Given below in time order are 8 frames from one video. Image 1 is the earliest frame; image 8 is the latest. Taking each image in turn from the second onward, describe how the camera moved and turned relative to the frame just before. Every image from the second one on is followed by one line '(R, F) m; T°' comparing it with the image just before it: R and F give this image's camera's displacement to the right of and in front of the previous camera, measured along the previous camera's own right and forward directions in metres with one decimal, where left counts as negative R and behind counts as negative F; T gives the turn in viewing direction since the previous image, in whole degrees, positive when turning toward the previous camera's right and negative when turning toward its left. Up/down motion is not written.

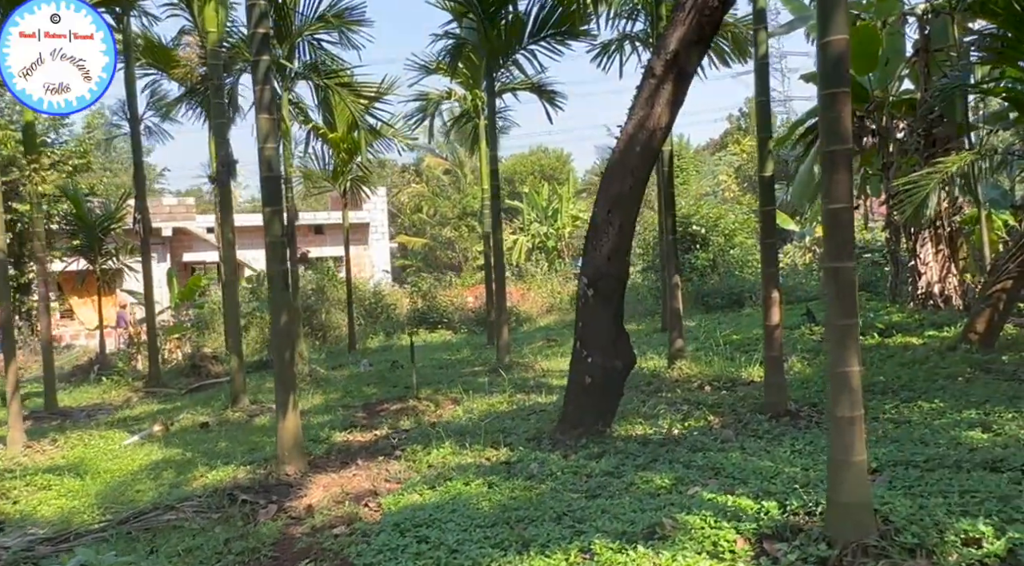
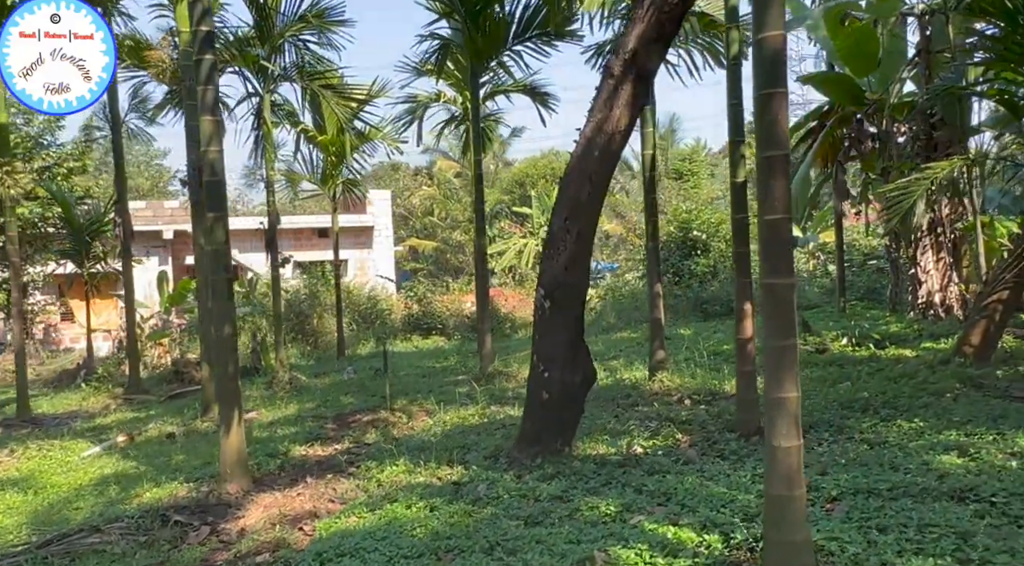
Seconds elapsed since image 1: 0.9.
(+0.4, +0.3) m; -1°
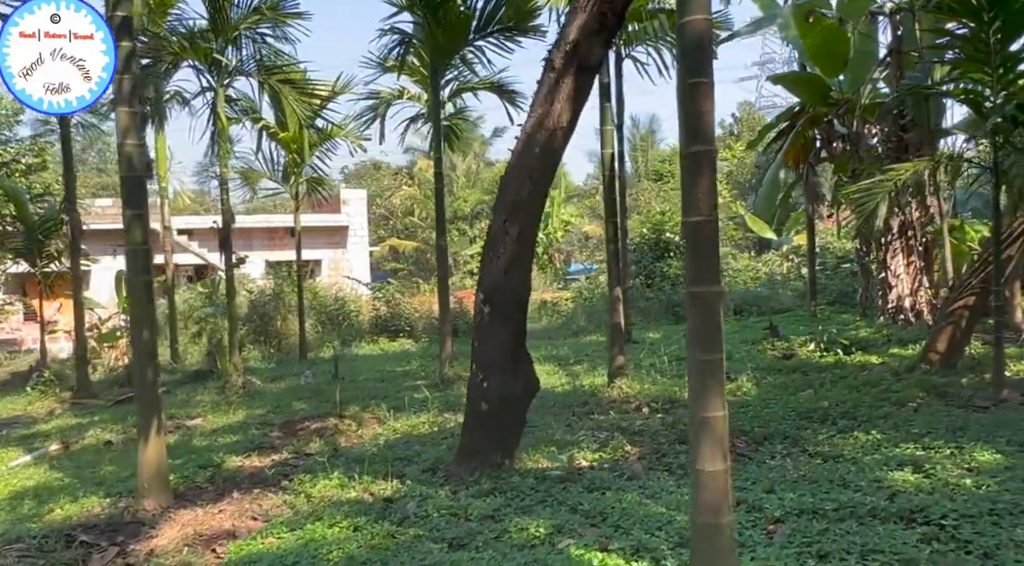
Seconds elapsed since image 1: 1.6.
(+0.3, +0.3) m; +1°
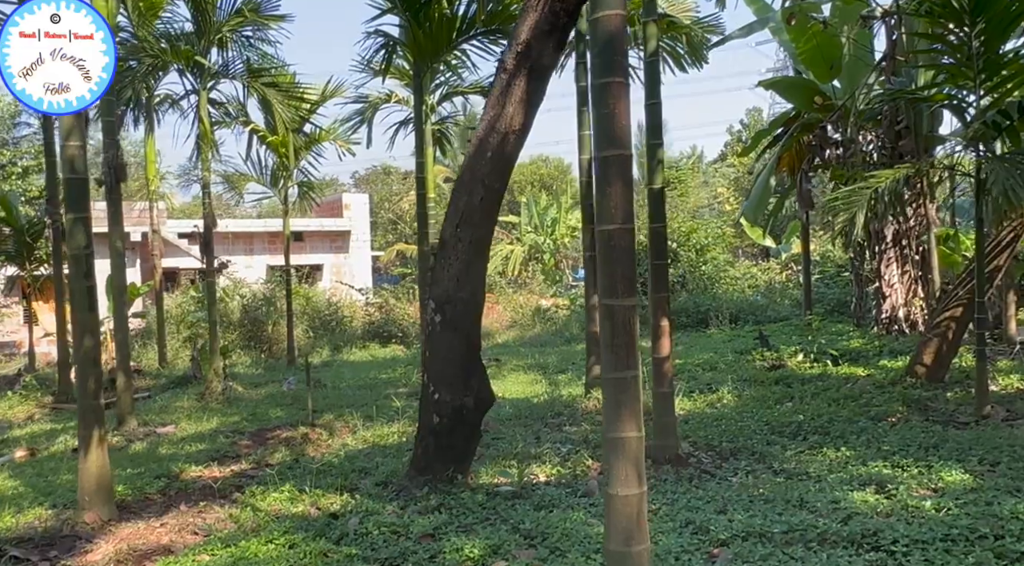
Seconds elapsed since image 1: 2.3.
(+0.3, +0.2) m; -1°
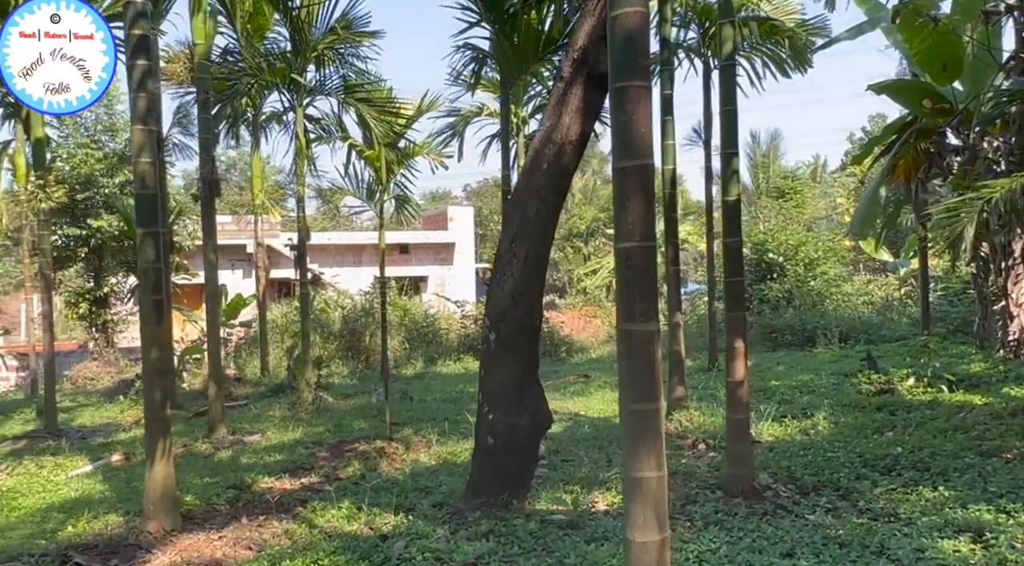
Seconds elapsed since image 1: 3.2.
(+0.3, +0.2) m; -7°
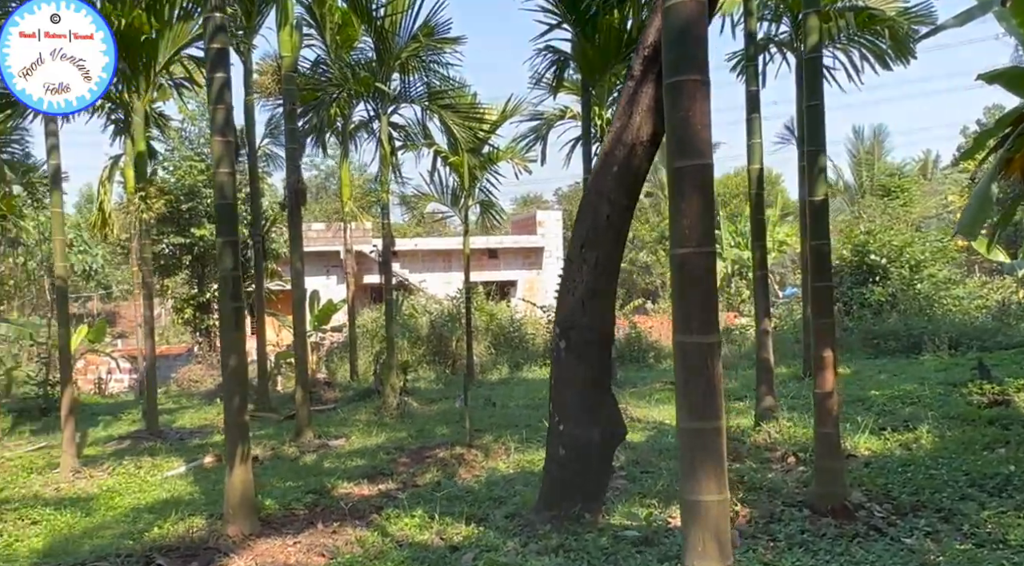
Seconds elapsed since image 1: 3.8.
(+0.1, +0.1) m; -6°
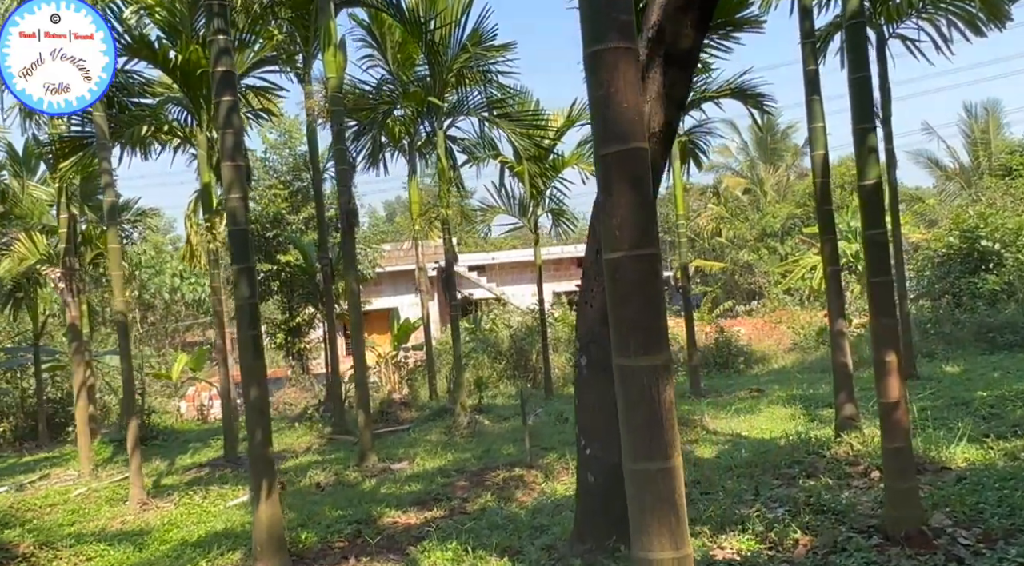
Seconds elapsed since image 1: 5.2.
(+0.4, +0.4) m; -7°
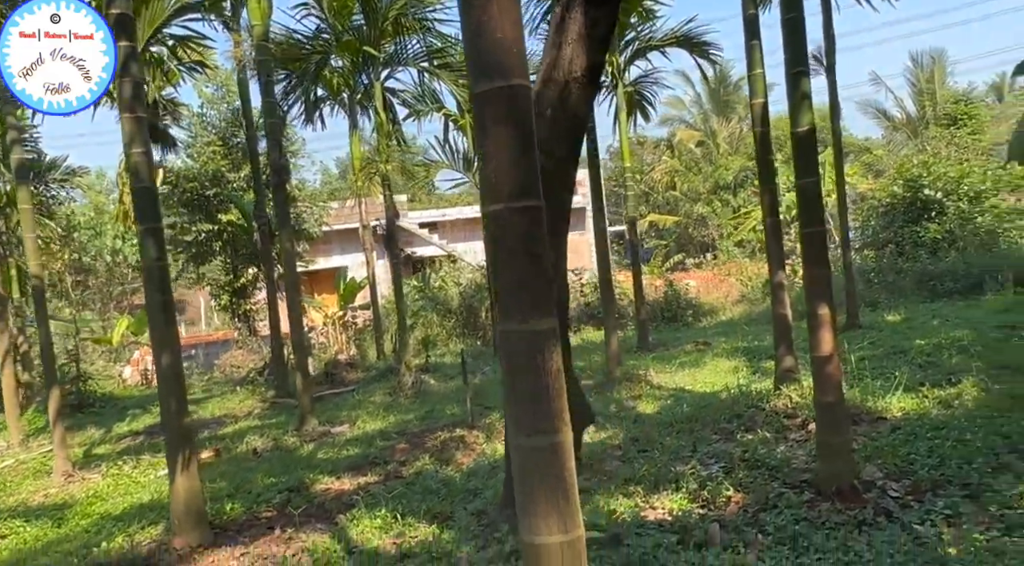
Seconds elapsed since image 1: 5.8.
(+0.2, +0.2) m; +3°
